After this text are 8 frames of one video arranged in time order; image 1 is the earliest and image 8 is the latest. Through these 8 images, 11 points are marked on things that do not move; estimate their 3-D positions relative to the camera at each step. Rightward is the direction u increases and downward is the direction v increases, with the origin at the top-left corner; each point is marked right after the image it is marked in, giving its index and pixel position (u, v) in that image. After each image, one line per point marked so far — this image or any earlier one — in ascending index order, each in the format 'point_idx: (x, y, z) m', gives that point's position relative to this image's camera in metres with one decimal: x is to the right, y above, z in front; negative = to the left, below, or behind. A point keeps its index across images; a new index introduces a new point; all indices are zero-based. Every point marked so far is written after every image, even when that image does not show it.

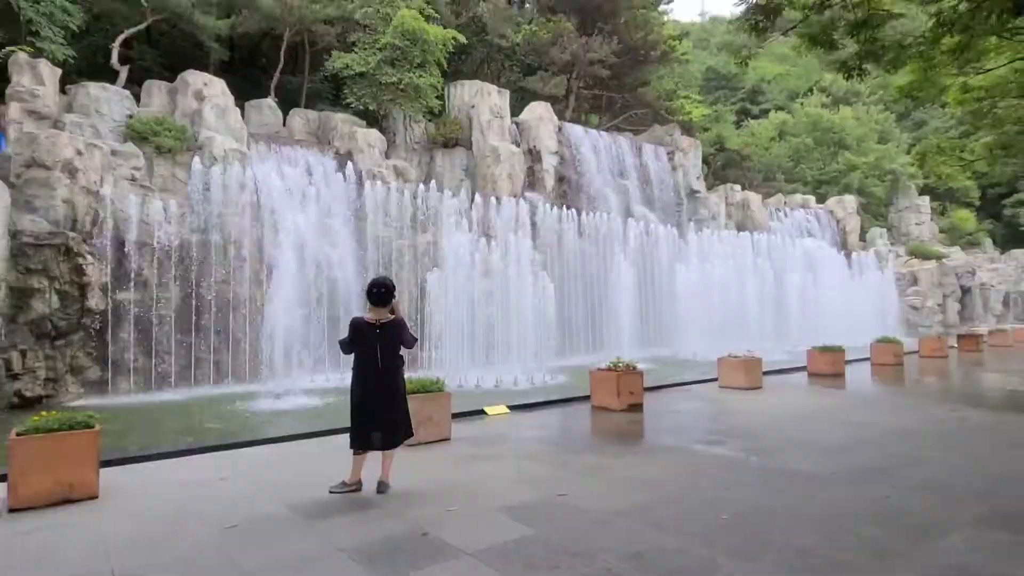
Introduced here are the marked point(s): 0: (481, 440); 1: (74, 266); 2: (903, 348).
0: (-0.3, -1.5, +5.7) m
1: (-8.0, +0.4, +10.7) m
2: (+8.4, -1.3, +12.7) m
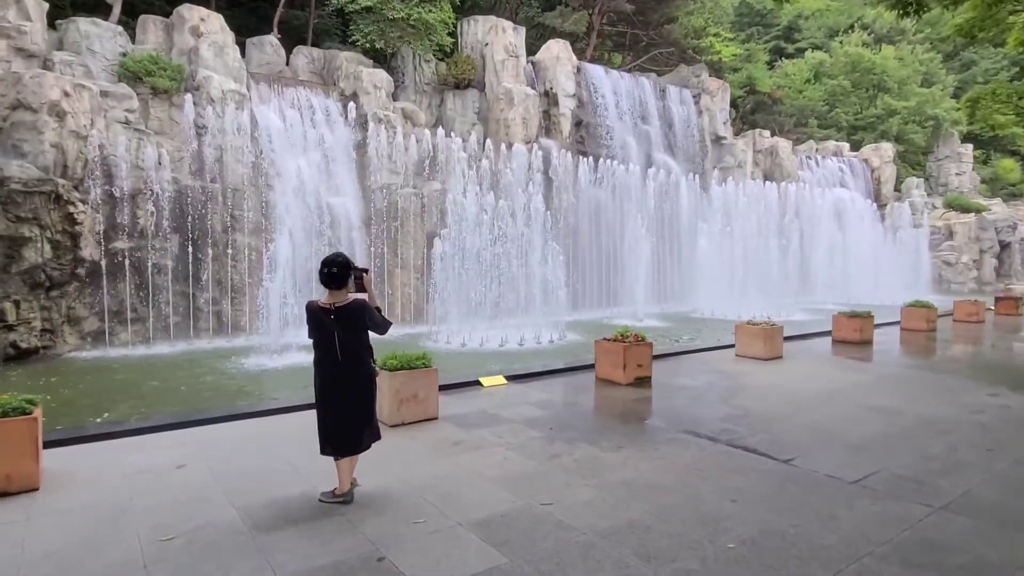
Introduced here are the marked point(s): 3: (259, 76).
0: (-0.4, -1.2, +5.3) m
1: (-7.9, +1.3, +10.3) m
2: (+8.6, -0.5, +11.9) m
3: (-6.7, +5.6, +15.5) m
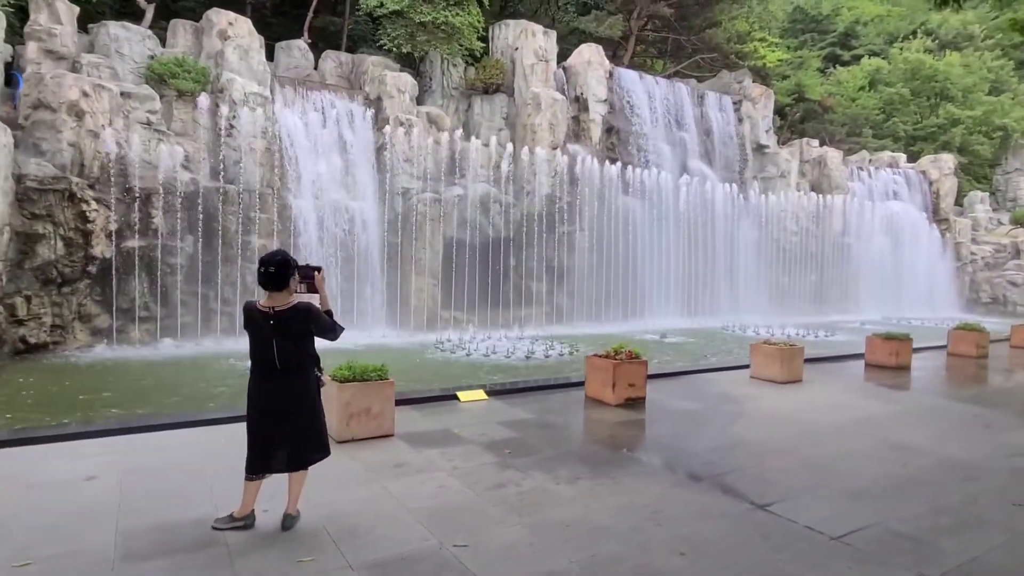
0: (-0.7, -1.2, +4.8) m
1: (-7.8, +1.3, +10.5) m
2: (+8.7, -0.9, +10.8) m
3: (-6.1, +5.6, +15.6) m
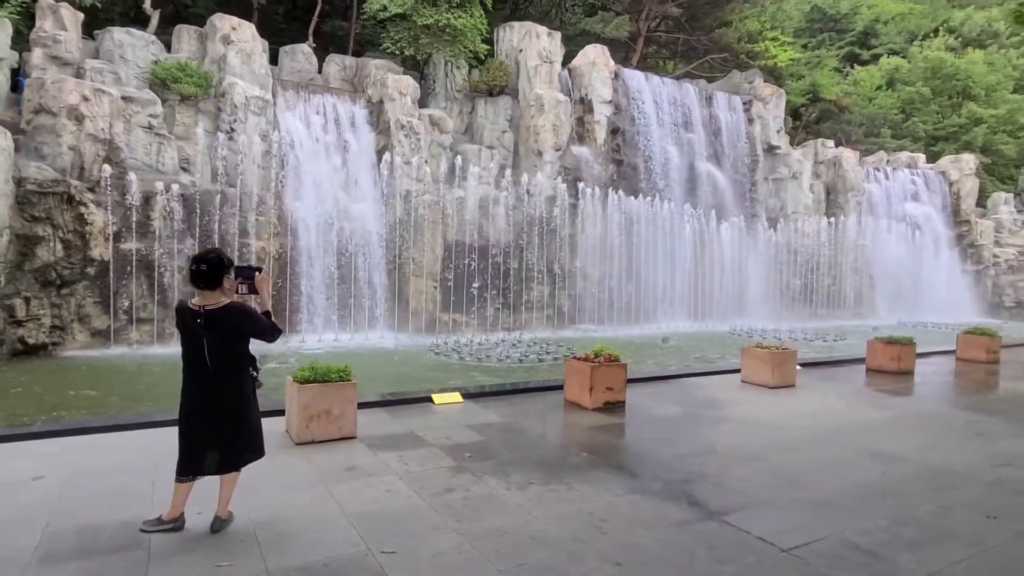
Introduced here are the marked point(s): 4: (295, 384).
0: (-1.0, -1.2, +4.7) m
1: (-7.9, +1.3, +10.6) m
2: (+8.6, -0.9, +10.4) m
3: (-6.0, +5.5, +15.7) m
4: (-1.7, -0.8, +4.6) m
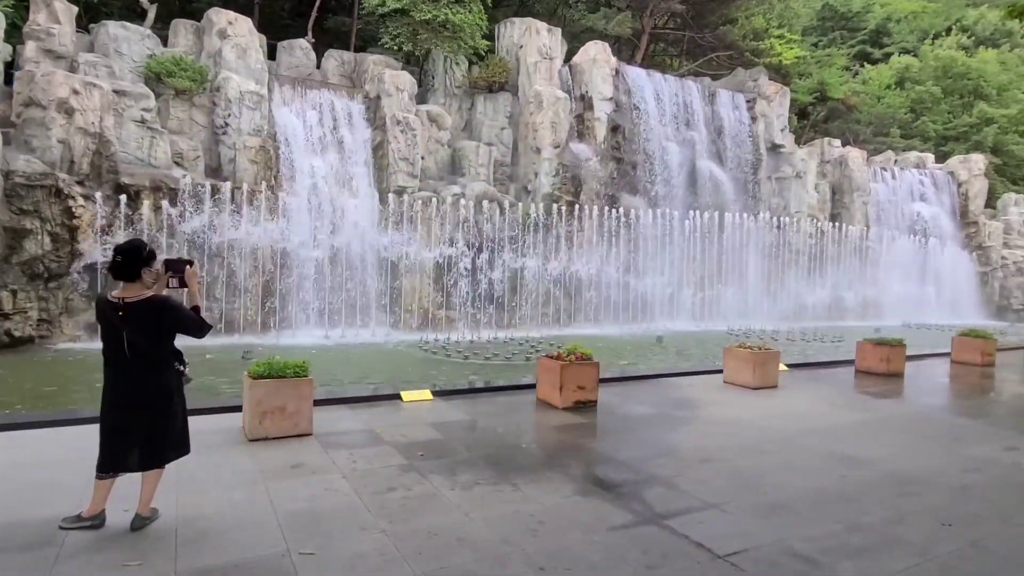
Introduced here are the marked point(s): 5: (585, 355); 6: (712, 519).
0: (-1.3, -1.2, +4.7) m
1: (-8.1, +1.4, +10.6) m
2: (+8.4, -1.0, +10.2) m
3: (-6.1, +5.6, +15.7) m
4: (-2.0, -0.7, +4.5) m
5: (+0.8, -0.7, +6.1) m
6: (+1.1, -1.3, +3.3) m
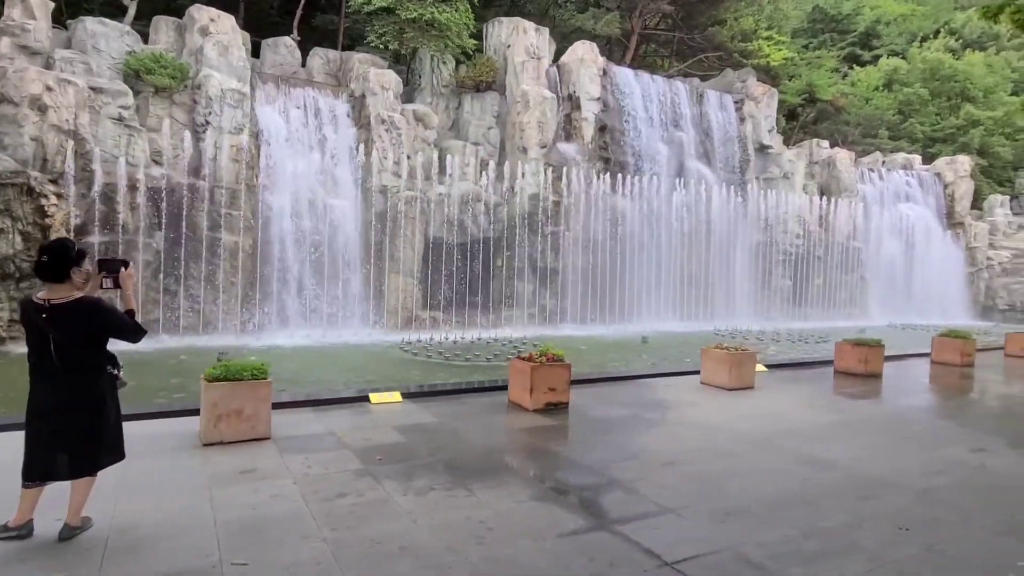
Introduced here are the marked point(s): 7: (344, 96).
0: (-1.6, -1.2, +4.6) m
1: (-8.4, +1.4, +10.4) m
2: (+8.0, -1.0, +10.2) m
3: (-6.5, +5.6, +15.5) m
4: (-2.3, -0.7, +4.4) m
5: (+0.5, -0.7, +6.1) m
6: (+0.9, -1.3, +3.3) m
7: (-4.6, +5.2, +15.9) m
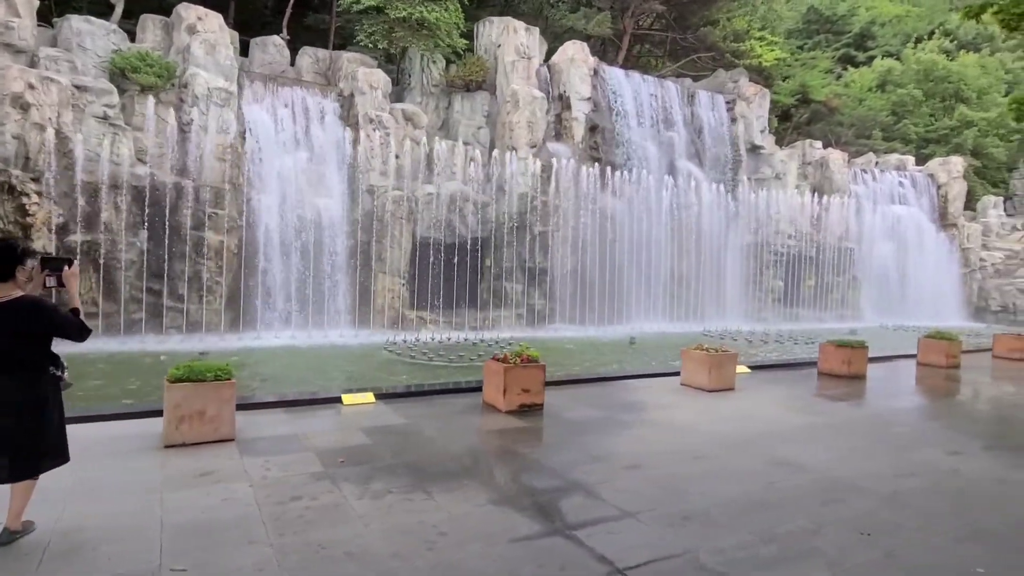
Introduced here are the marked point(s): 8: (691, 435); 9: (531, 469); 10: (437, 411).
0: (-1.9, -1.2, +4.5) m
1: (-8.7, +1.5, +10.4) m
2: (+7.8, -1.0, +10.2) m
3: (-6.8, +5.6, +15.5) m
4: (-2.6, -0.7, +4.4) m
5: (+0.2, -0.7, +6.0) m
6: (+0.6, -1.3, +3.2) m
7: (-4.9, +5.2, +15.9) m
8: (+1.6, -1.3, +5.2) m
9: (+0.2, -1.3, +4.2) m
10: (-0.7, -1.2, +5.8) m
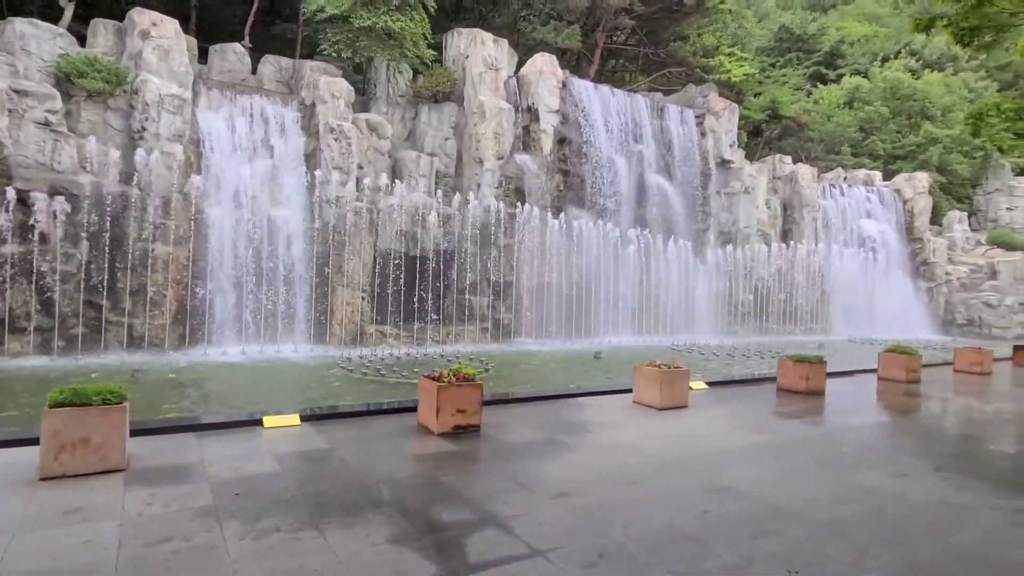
0: (-2.4, -1.3, +4.1) m
1: (-9.5, +1.2, +9.8) m
2: (+7.0, -1.2, +10.1) m
3: (-7.7, +5.3, +15.0) m
4: (-3.1, -0.8, +3.9) m
5: (-0.4, -0.8, +5.7) m
6: (+0.1, -1.4, +2.9) m
7: (-5.8, +4.9, +15.5) m
8: (+1.0, -1.4, +4.9) m
9: (-0.4, -1.4, +3.8) m
10: (-1.4, -1.3, +5.4) m
